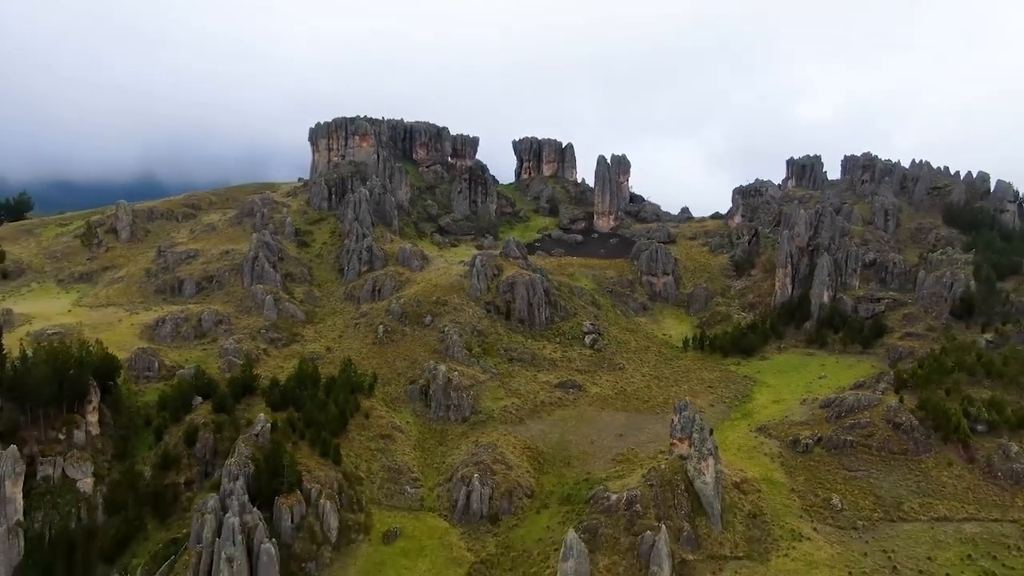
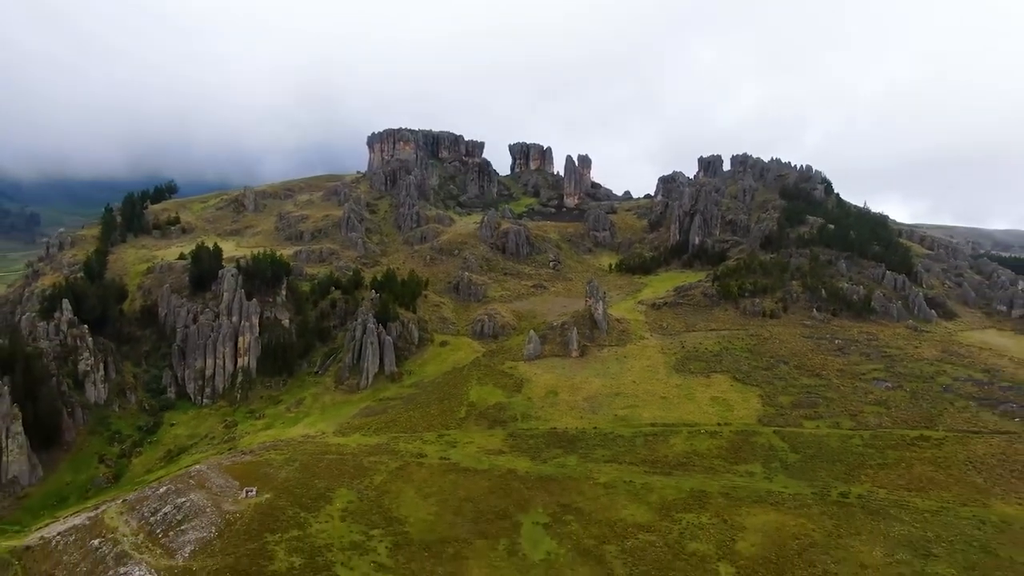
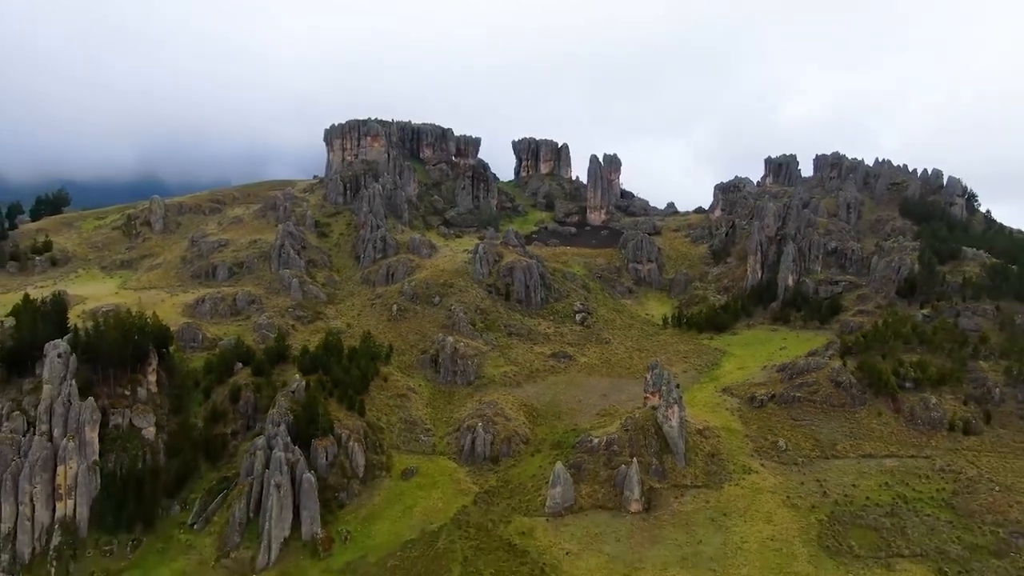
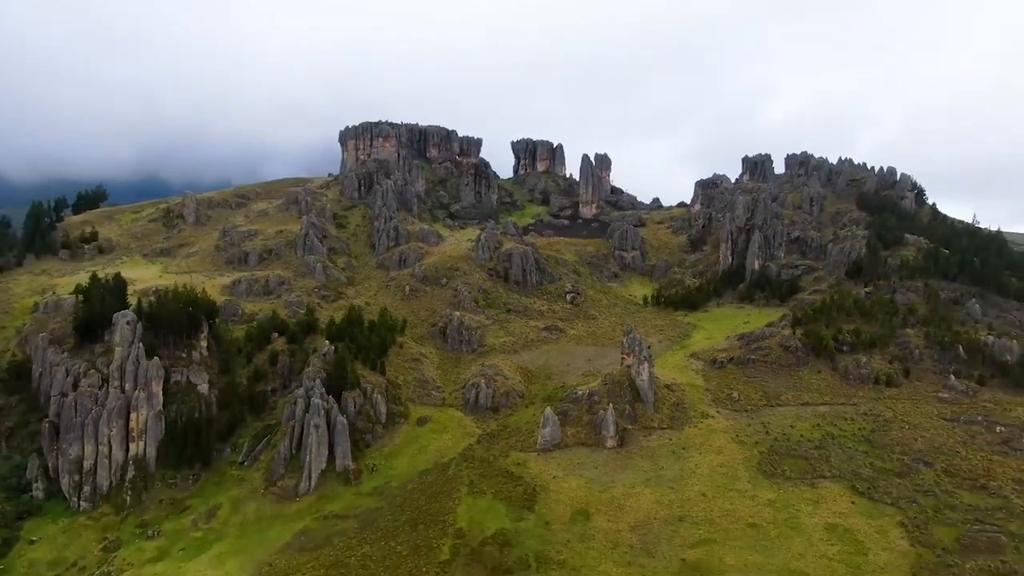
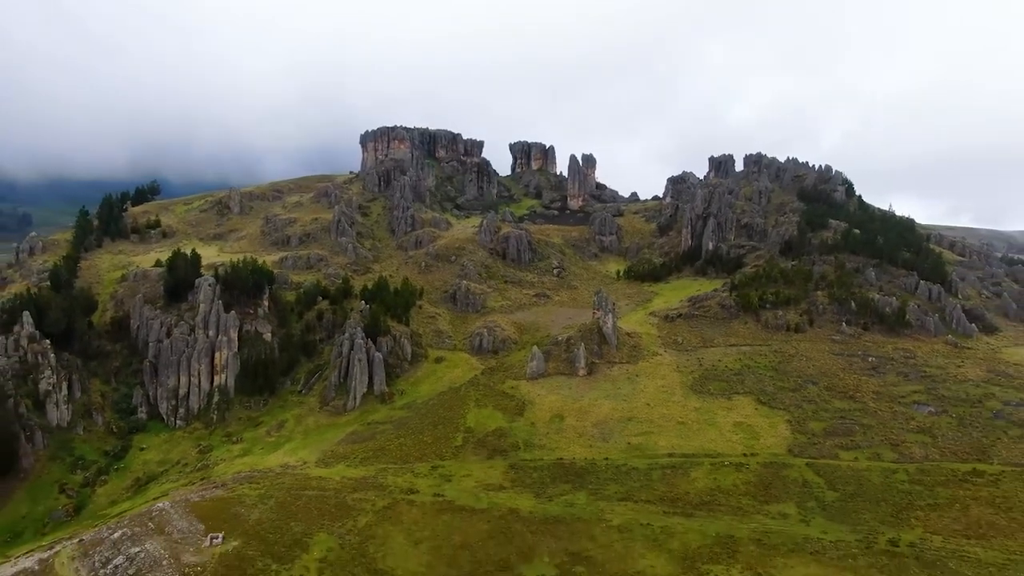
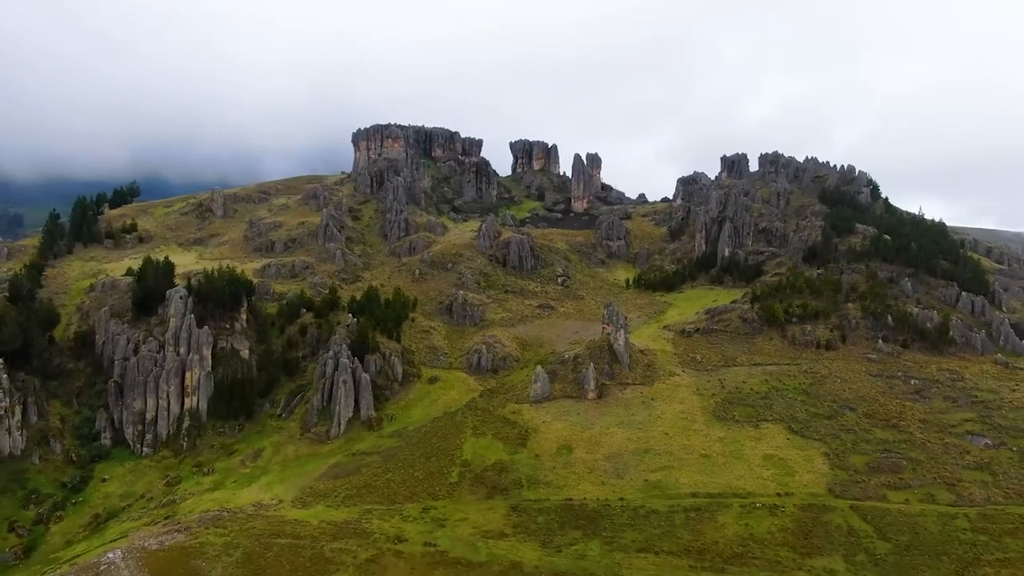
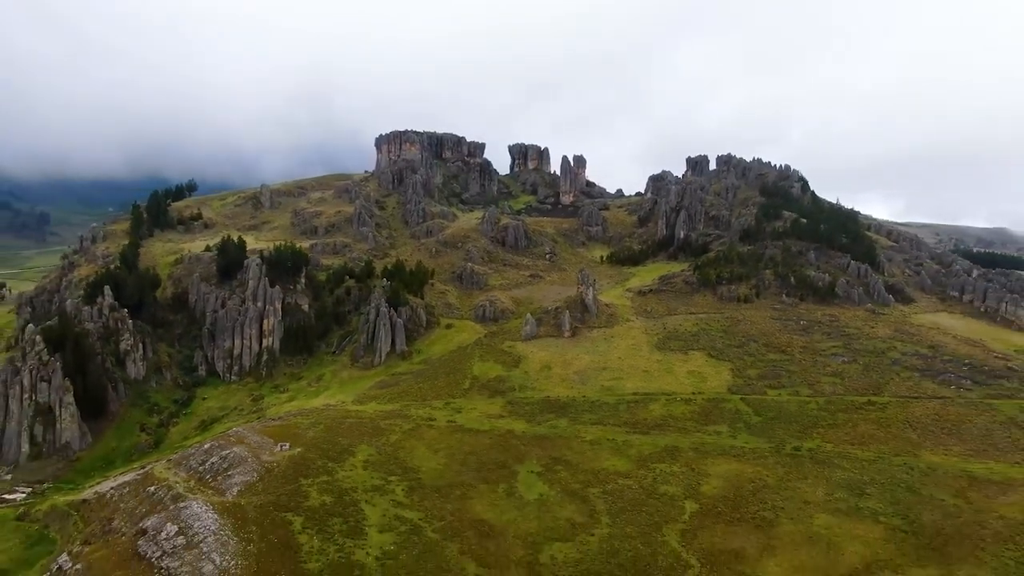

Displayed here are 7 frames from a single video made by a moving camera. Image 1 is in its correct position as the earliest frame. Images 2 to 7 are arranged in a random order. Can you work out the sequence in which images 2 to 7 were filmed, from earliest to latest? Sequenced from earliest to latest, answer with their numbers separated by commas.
3, 4, 6, 5, 2, 7
